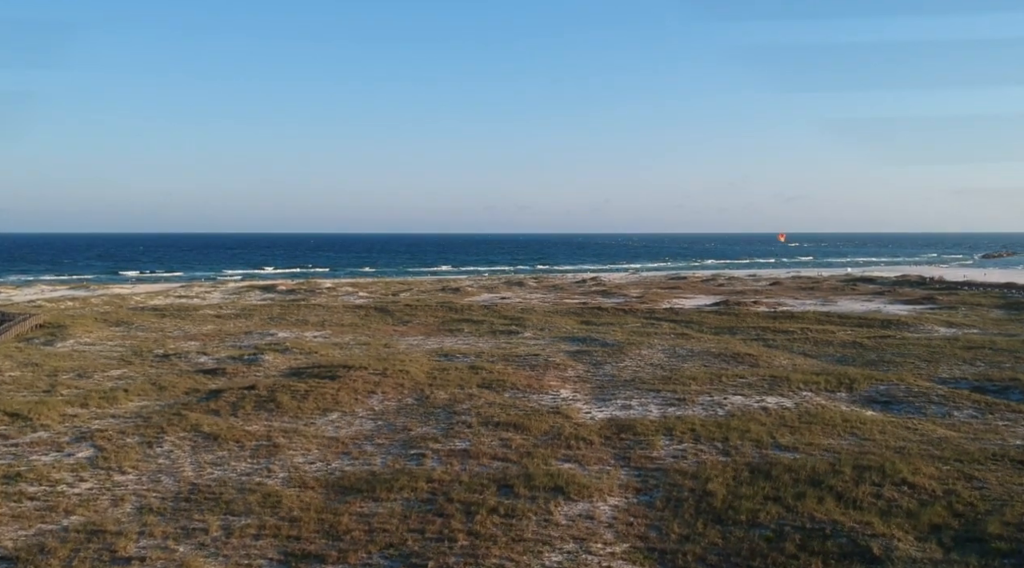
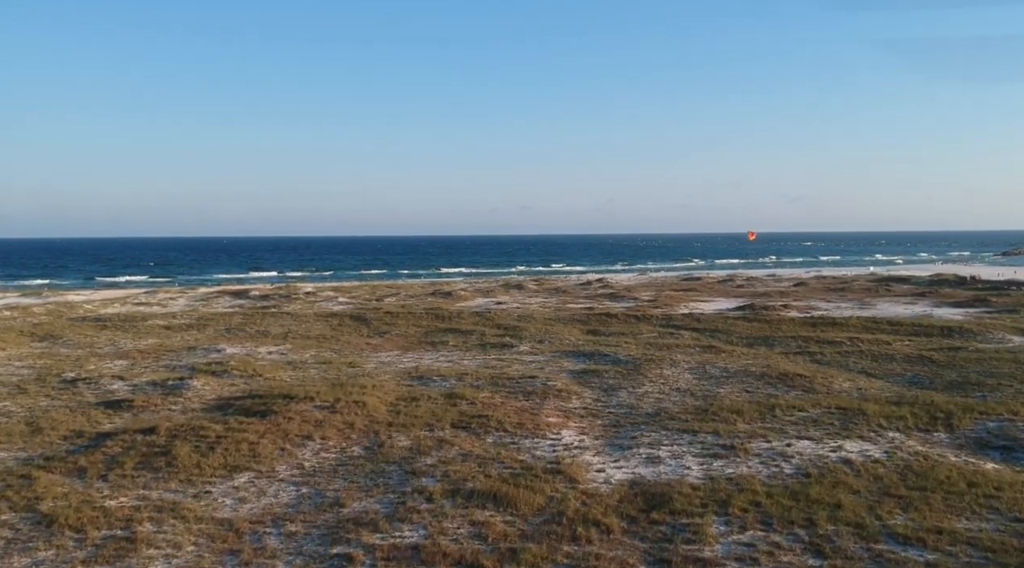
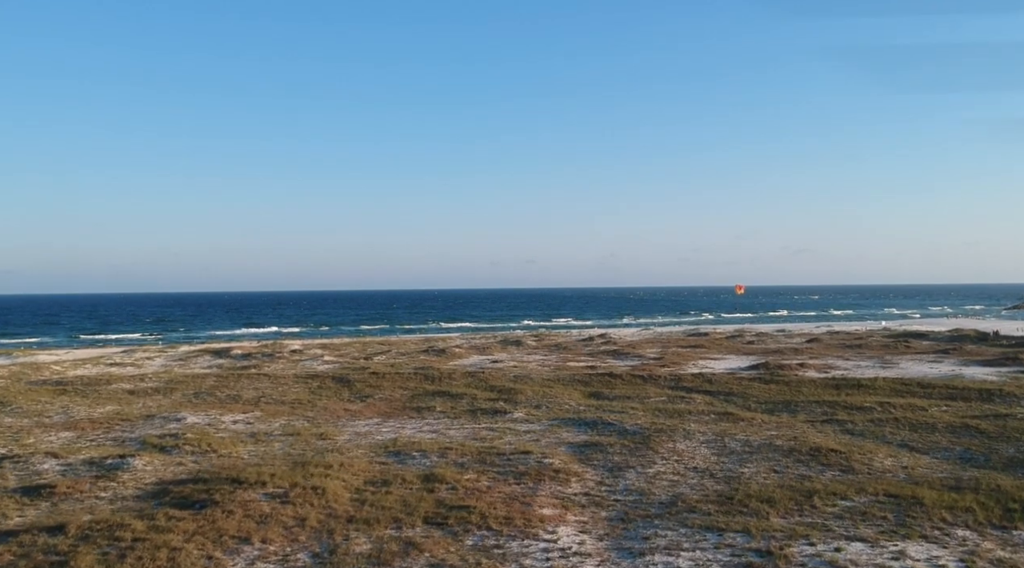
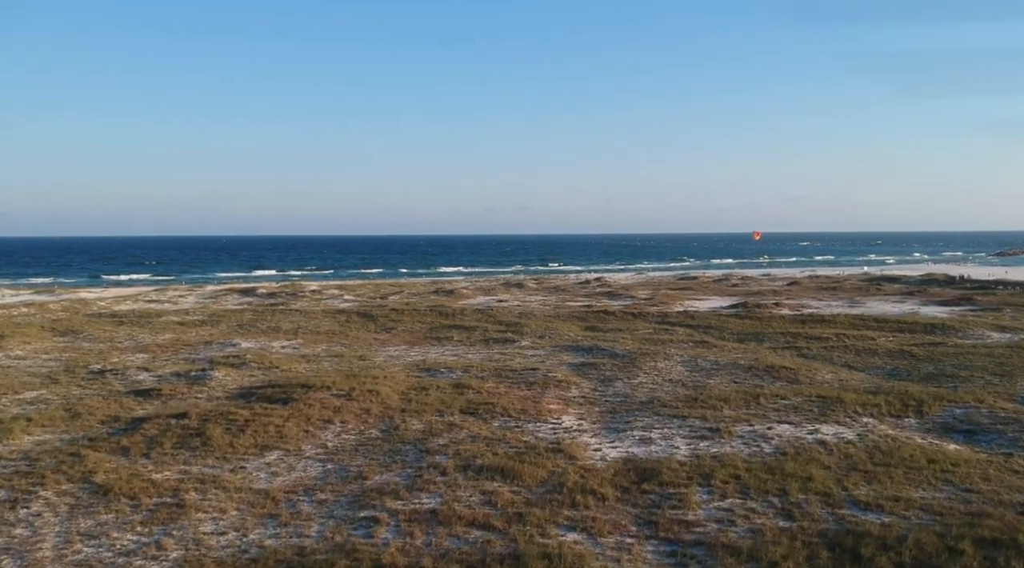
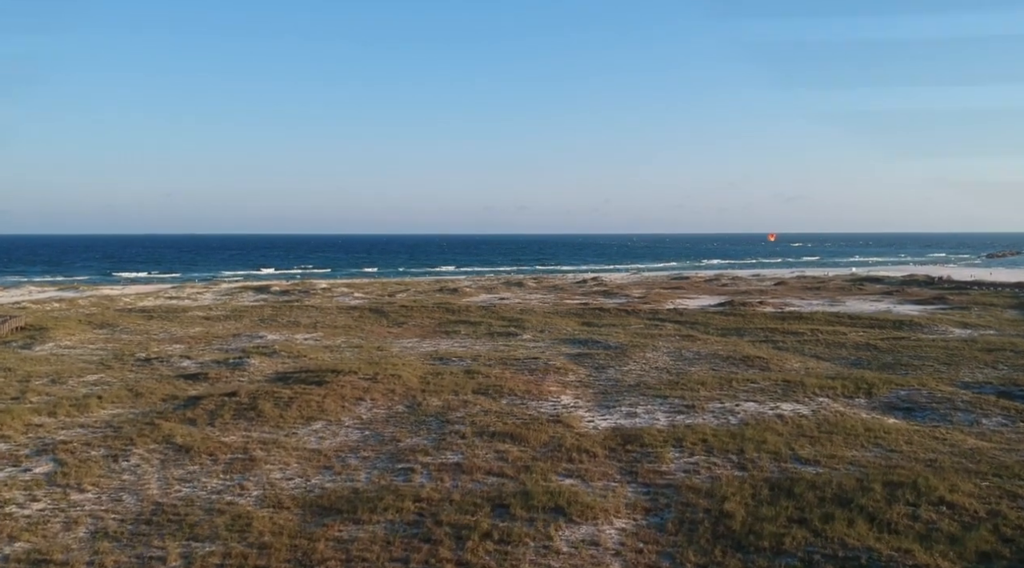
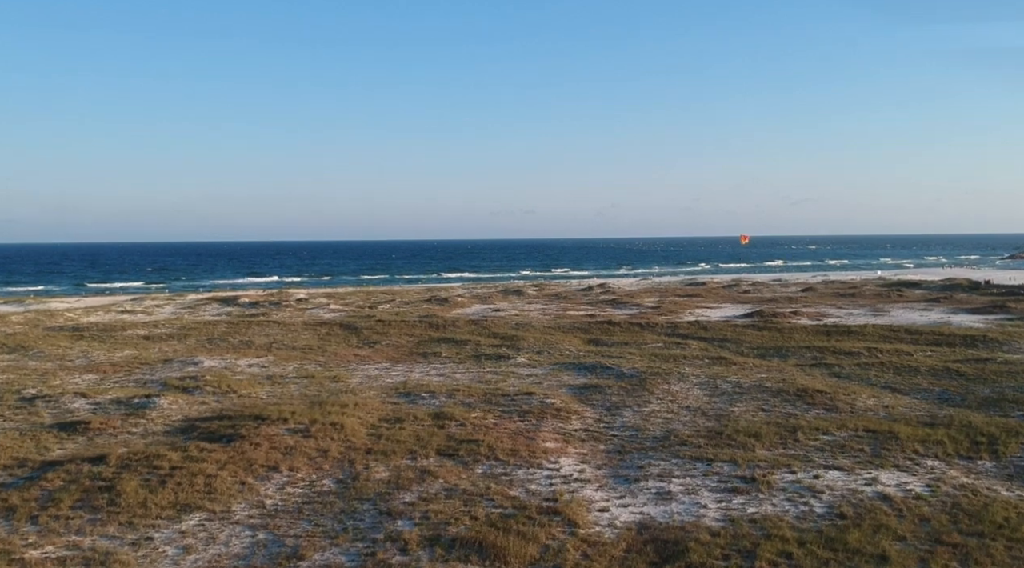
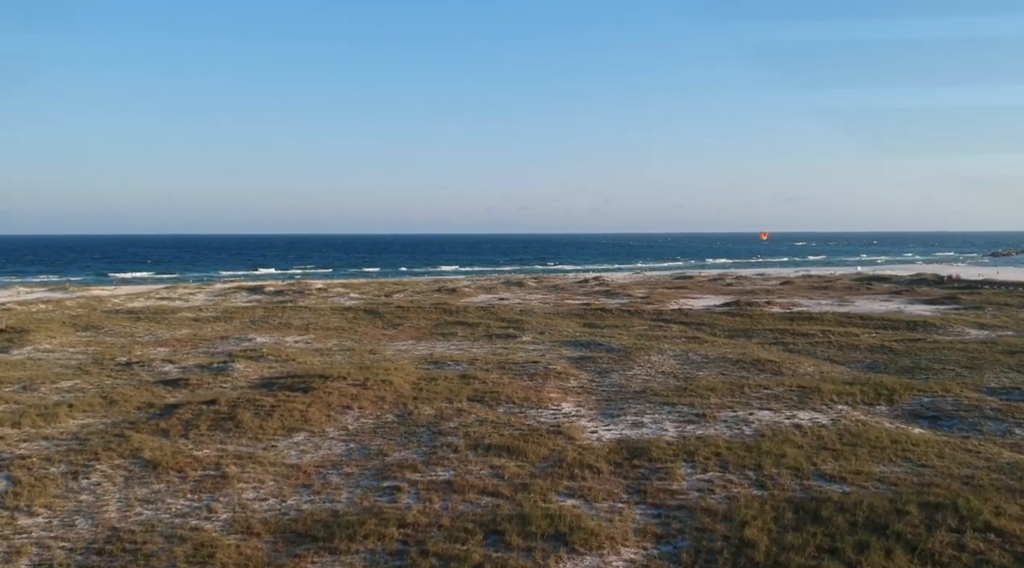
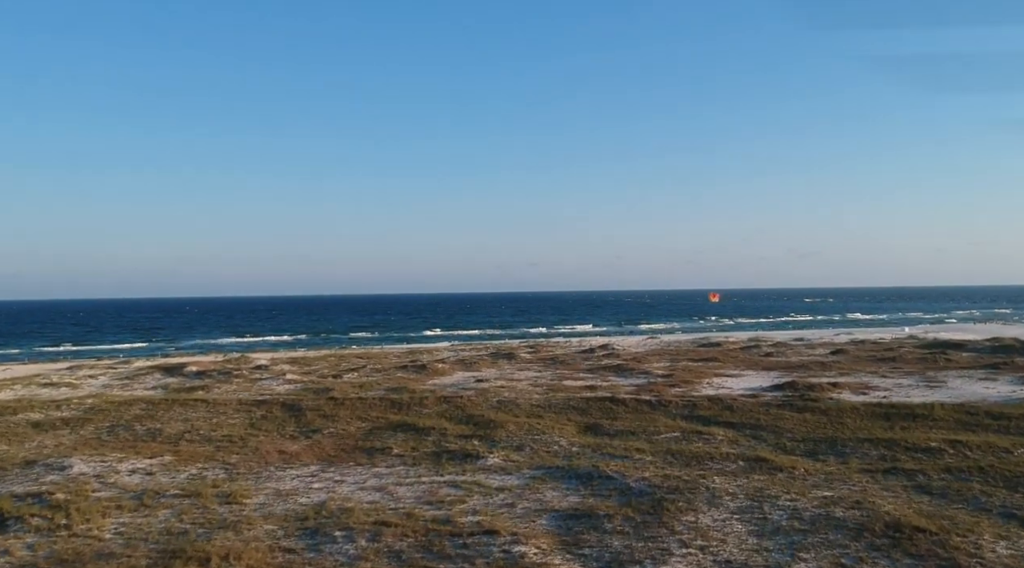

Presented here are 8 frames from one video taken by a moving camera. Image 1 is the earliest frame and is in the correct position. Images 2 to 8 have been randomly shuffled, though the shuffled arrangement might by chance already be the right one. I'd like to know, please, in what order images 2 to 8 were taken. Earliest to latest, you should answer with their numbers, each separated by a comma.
5, 7, 4, 2, 6, 3, 8
